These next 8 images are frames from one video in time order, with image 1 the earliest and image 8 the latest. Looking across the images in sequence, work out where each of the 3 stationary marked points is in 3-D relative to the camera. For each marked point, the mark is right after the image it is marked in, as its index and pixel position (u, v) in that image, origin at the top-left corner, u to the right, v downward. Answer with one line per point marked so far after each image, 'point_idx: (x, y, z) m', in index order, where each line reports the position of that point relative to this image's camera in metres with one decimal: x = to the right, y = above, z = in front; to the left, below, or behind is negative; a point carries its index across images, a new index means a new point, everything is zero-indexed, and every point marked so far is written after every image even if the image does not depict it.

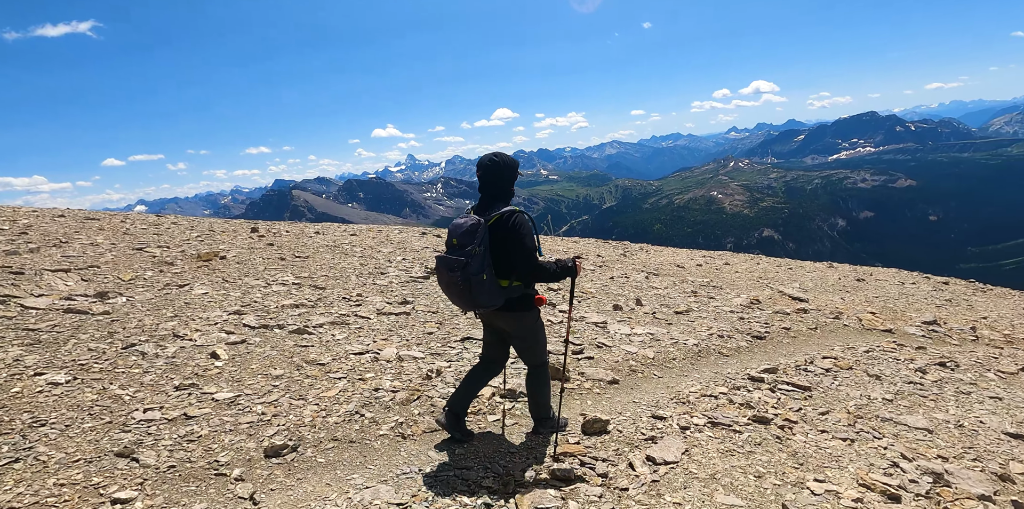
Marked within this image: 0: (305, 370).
0: (-4.1, -2.3, +11.0) m
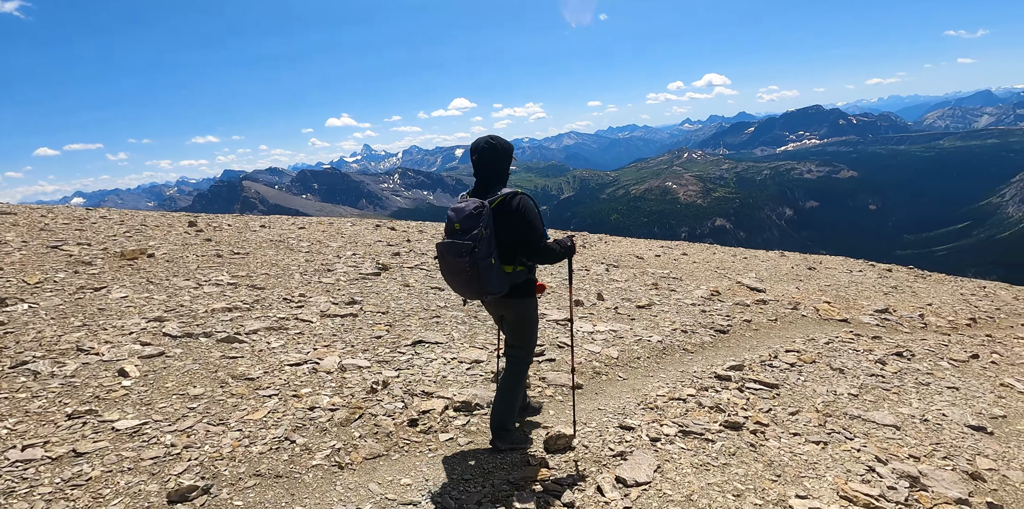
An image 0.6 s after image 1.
0: (-4.9, -2.3, +9.8) m
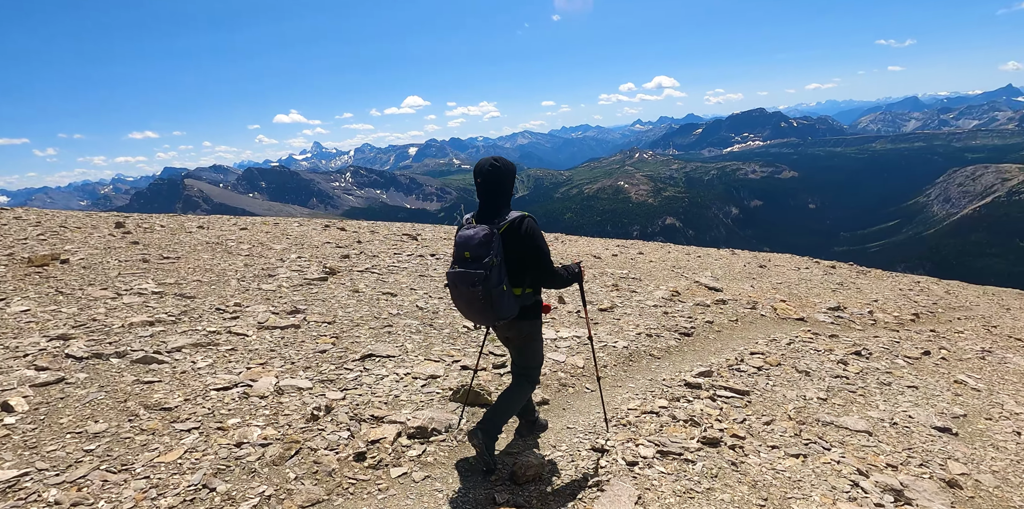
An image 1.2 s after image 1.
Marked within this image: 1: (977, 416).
0: (-5.5, -2.4, +8.4) m
1: (+12.5, -4.3, +15.1) m
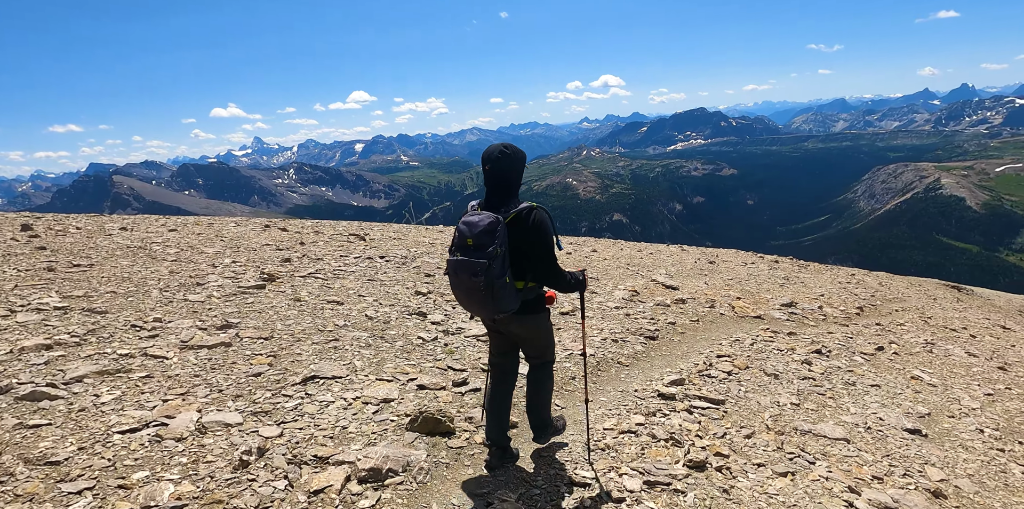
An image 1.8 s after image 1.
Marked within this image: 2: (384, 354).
0: (-5.9, -2.6, +6.8) m
1: (+11.5, -4.3, +15.1) m
2: (-2.7, -2.1, +12.0) m
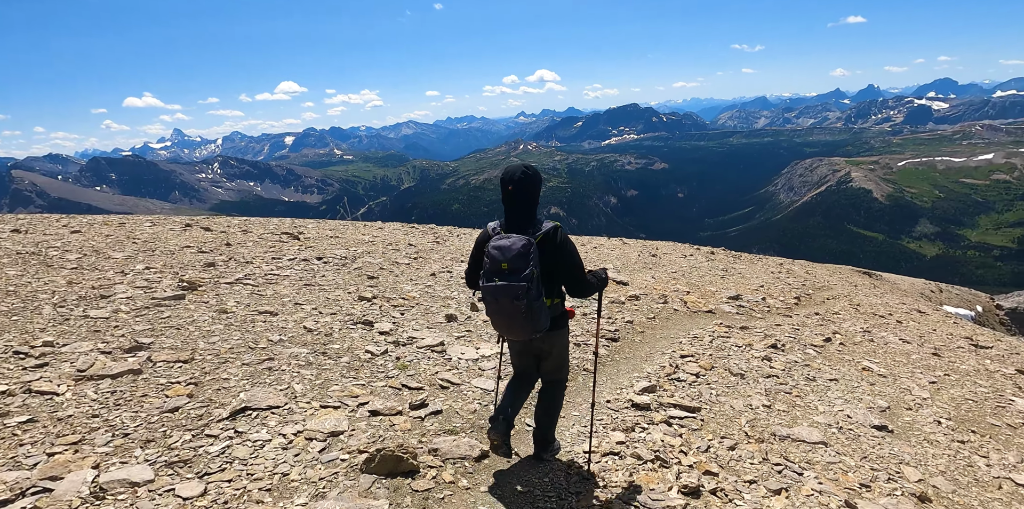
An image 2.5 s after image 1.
0: (-6.0, -2.8, +5.0) m
1: (+10.4, -4.1, +15.2) m
2: (-3.4, -2.2, +10.5) m
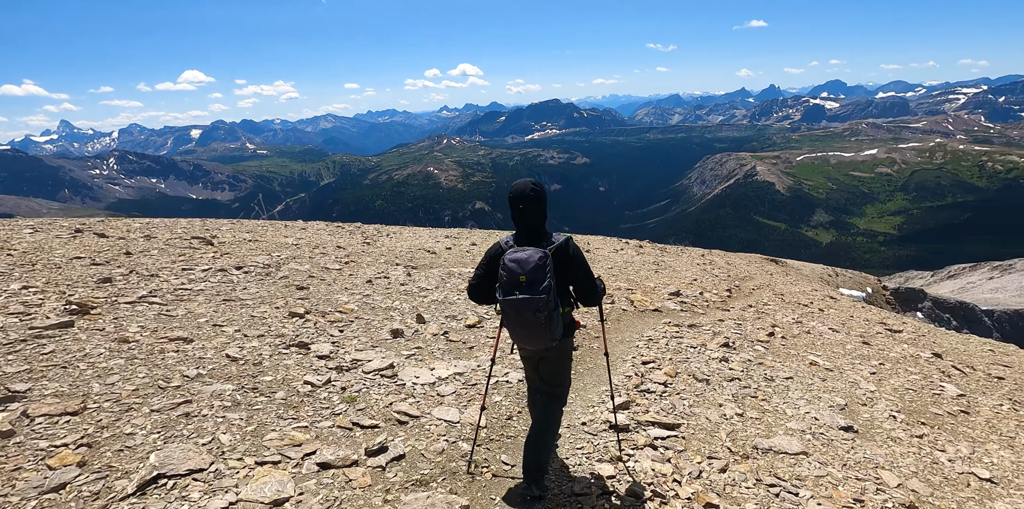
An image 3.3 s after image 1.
0: (-5.7, -3.2, +3.0) m
1: (+9.2, -4.0, +15.2) m
2: (-3.9, -2.5, +8.8) m
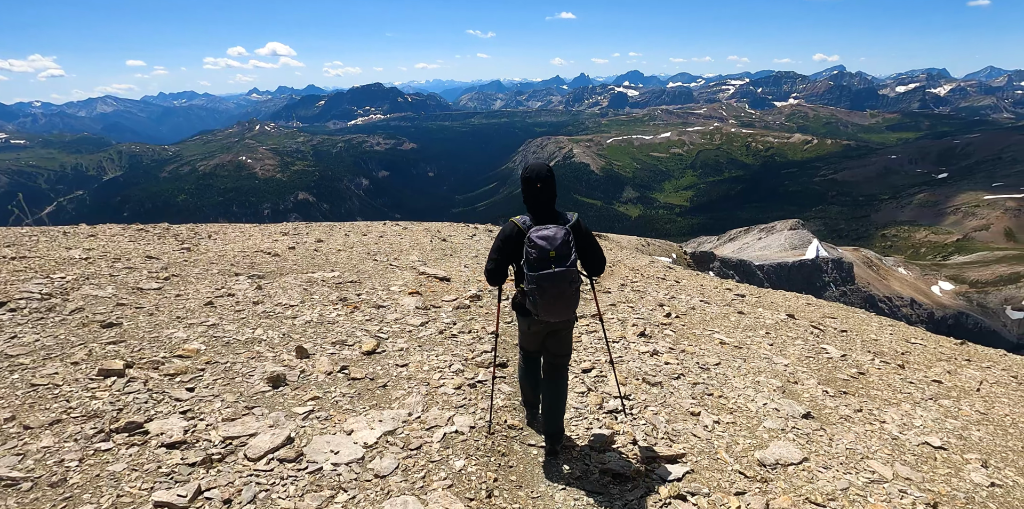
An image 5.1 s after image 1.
0: (-3.6, -3.8, -1.3) m
1: (+7.2, -3.4, +14.7) m
2: (-3.6, -2.9, +4.7) m
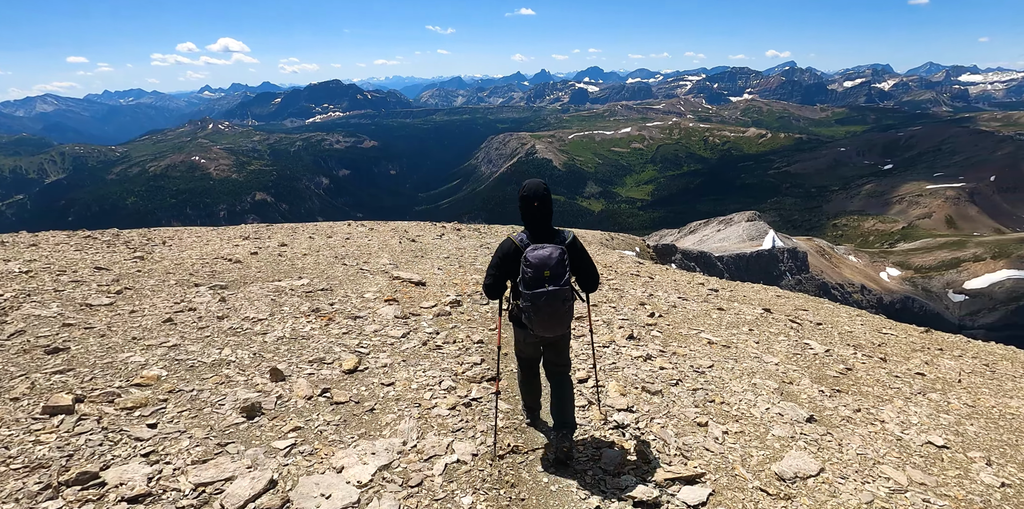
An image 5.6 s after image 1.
0: (-2.9, -4.1, -2.2) m
1: (+6.9, -3.3, +14.4) m
2: (-3.3, -3.1, +3.7) m
